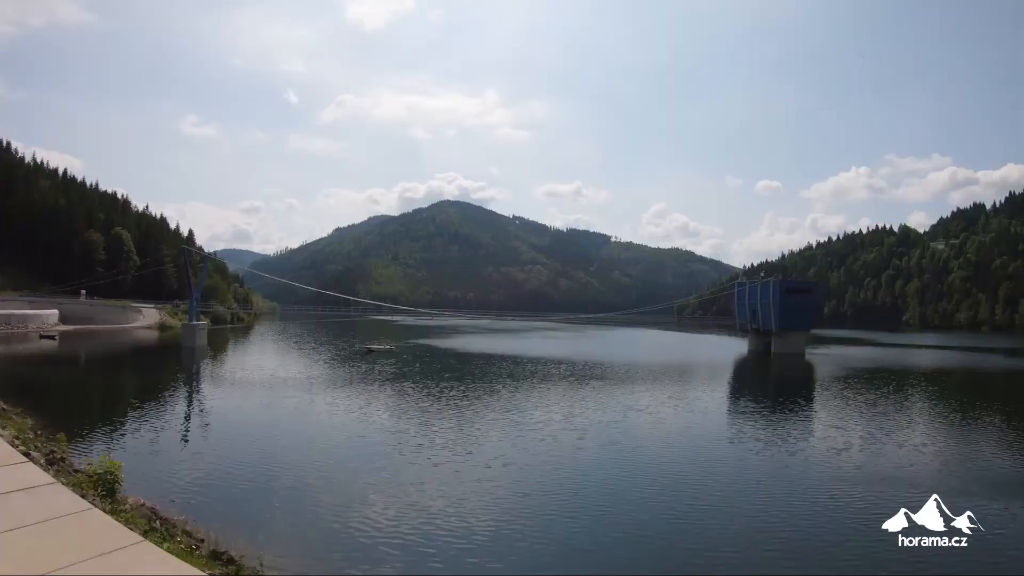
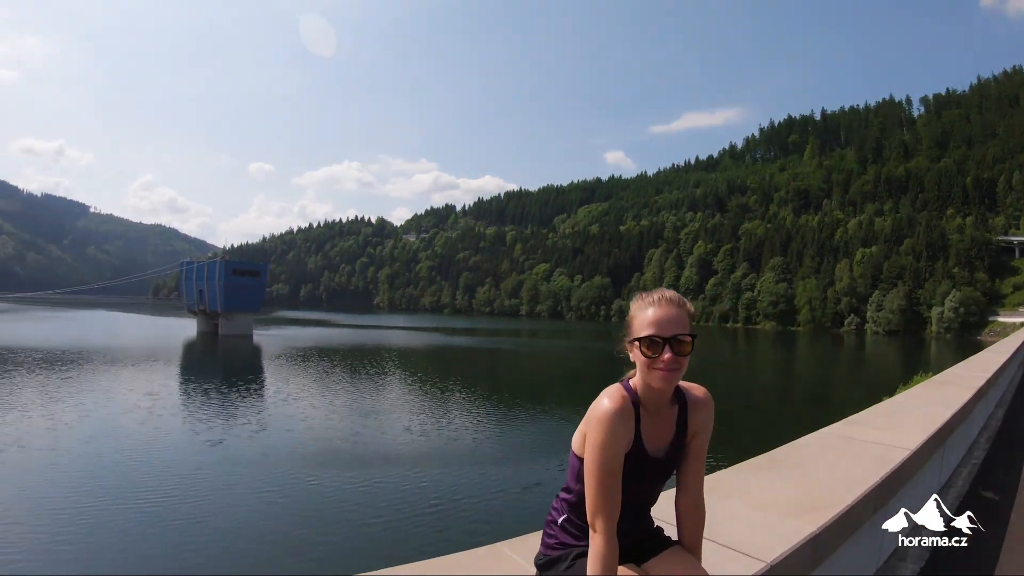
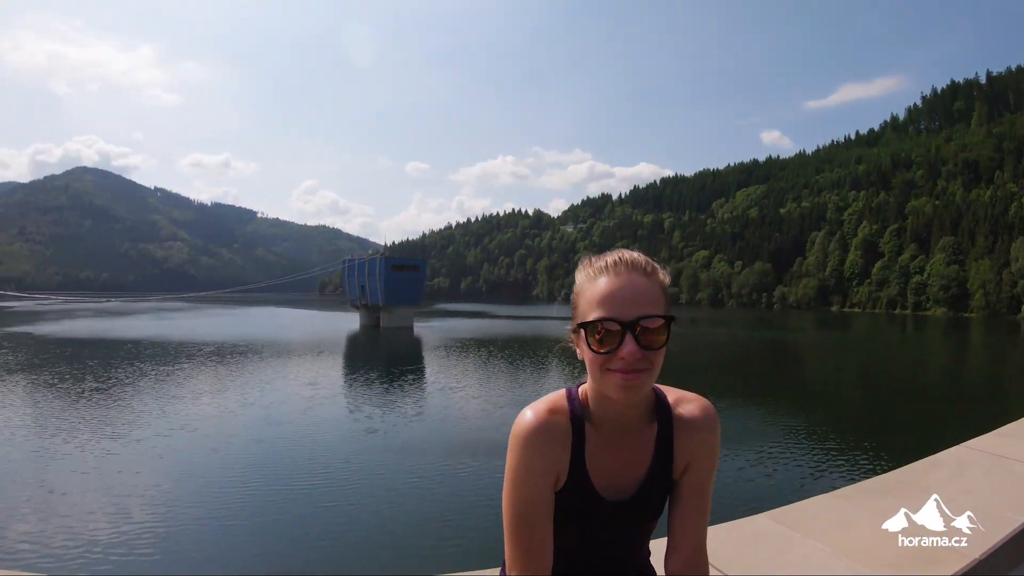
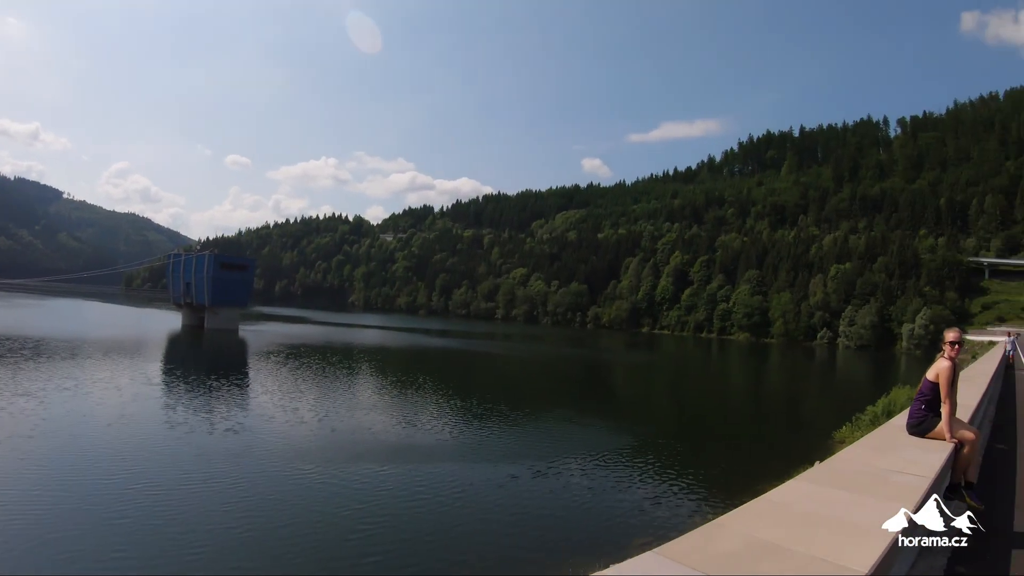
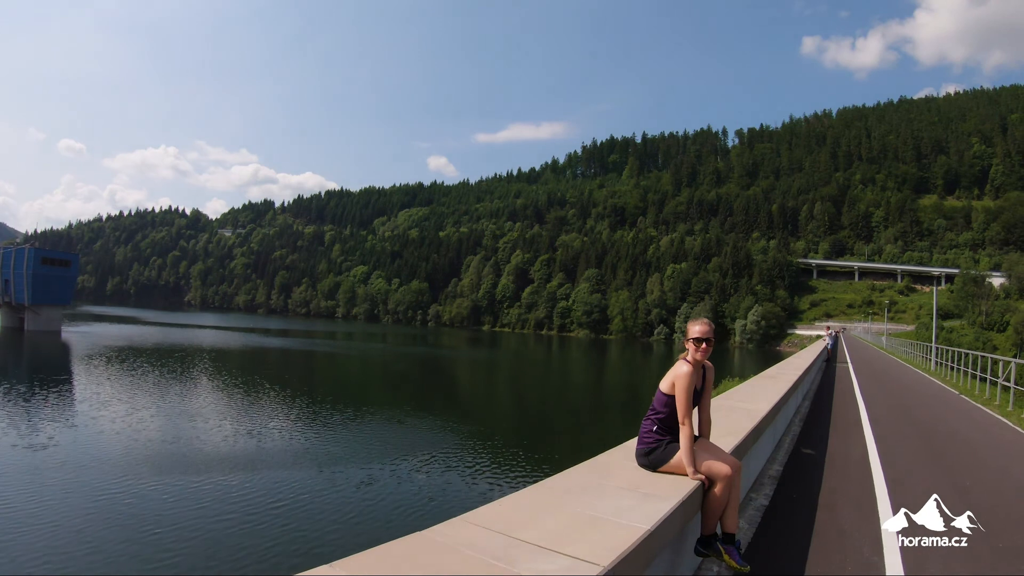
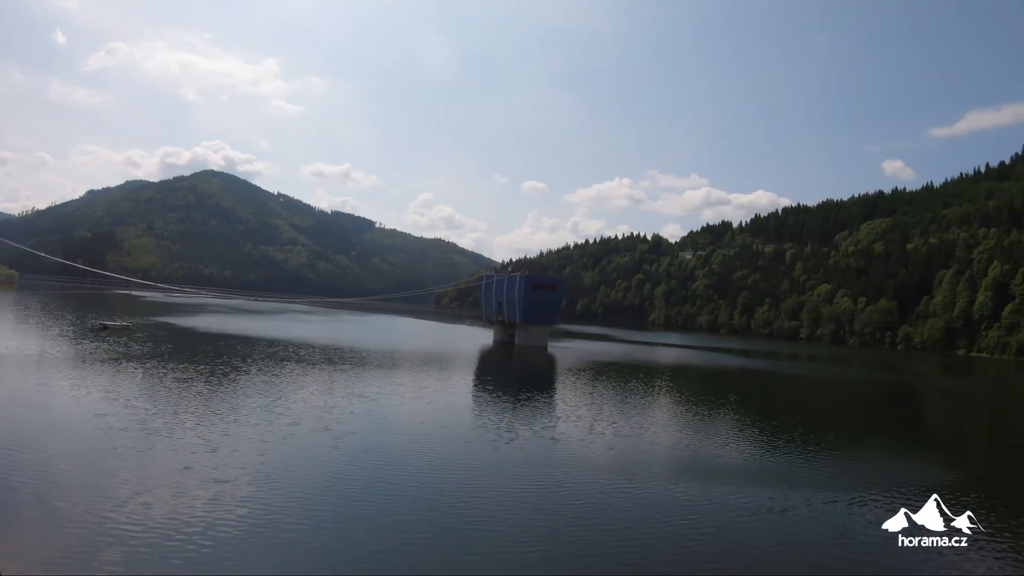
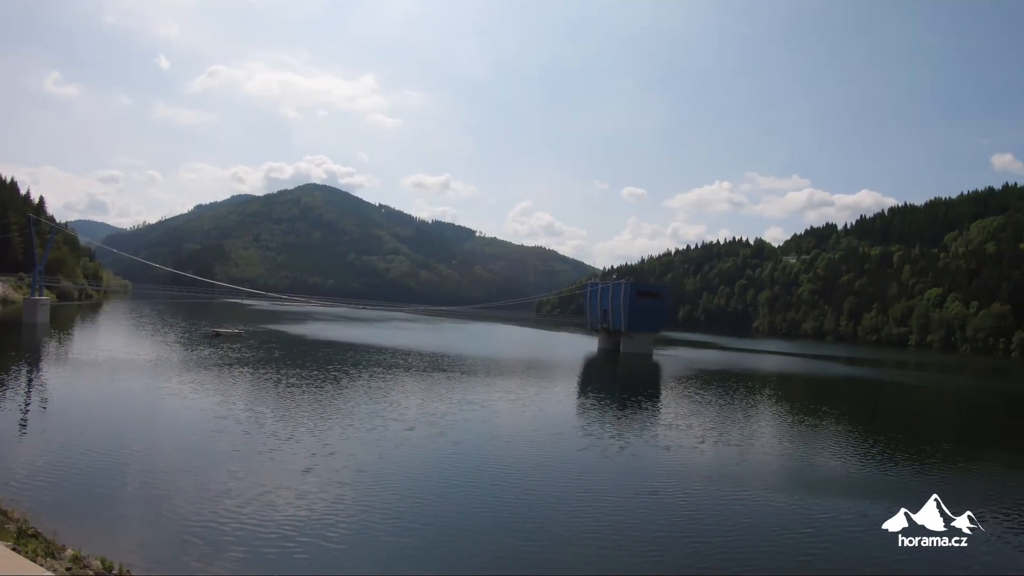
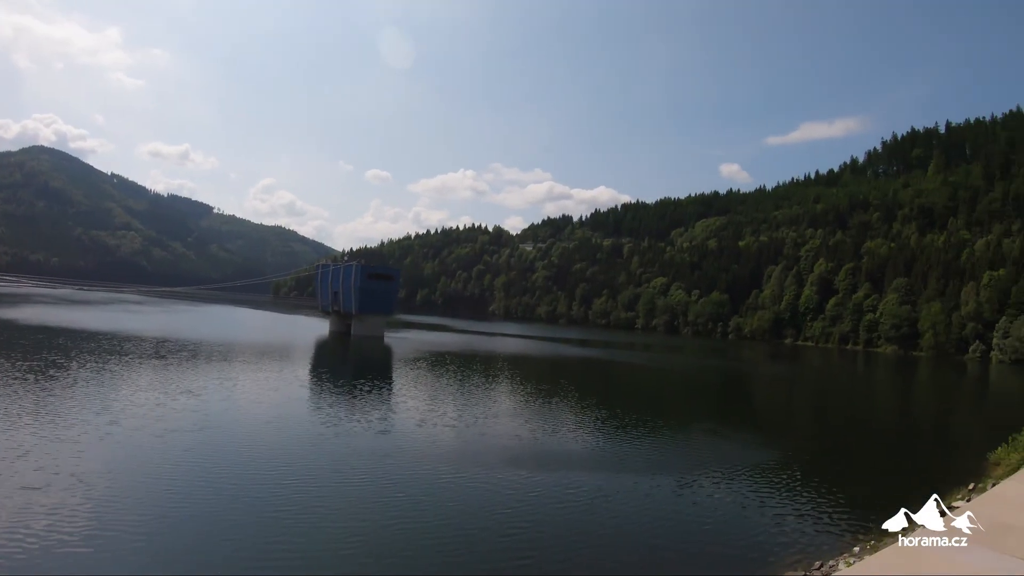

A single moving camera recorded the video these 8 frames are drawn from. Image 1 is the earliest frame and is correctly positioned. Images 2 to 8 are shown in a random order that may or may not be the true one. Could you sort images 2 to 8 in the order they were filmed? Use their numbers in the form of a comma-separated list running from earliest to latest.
7, 6, 8, 4, 5, 2, 3
